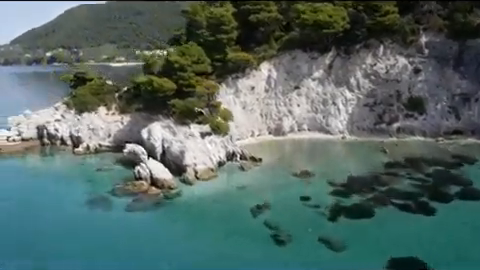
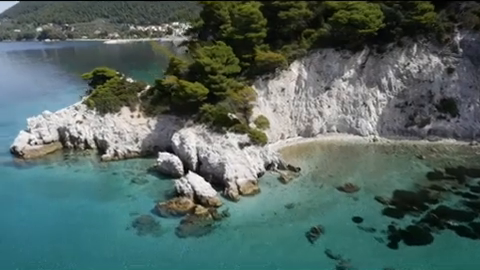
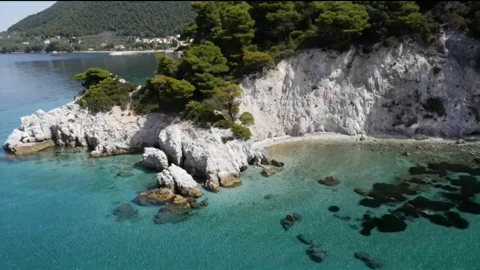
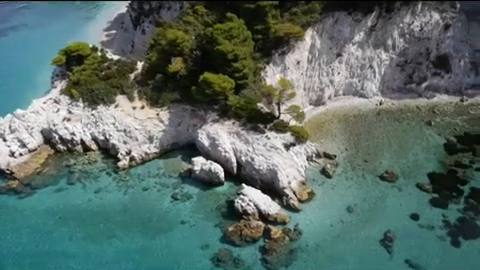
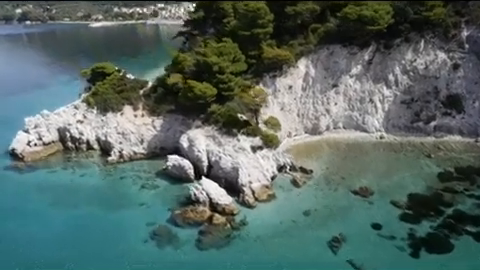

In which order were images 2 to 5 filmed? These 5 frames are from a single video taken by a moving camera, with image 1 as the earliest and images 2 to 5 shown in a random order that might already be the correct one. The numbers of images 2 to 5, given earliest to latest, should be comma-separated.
3, 2, 5, 4
